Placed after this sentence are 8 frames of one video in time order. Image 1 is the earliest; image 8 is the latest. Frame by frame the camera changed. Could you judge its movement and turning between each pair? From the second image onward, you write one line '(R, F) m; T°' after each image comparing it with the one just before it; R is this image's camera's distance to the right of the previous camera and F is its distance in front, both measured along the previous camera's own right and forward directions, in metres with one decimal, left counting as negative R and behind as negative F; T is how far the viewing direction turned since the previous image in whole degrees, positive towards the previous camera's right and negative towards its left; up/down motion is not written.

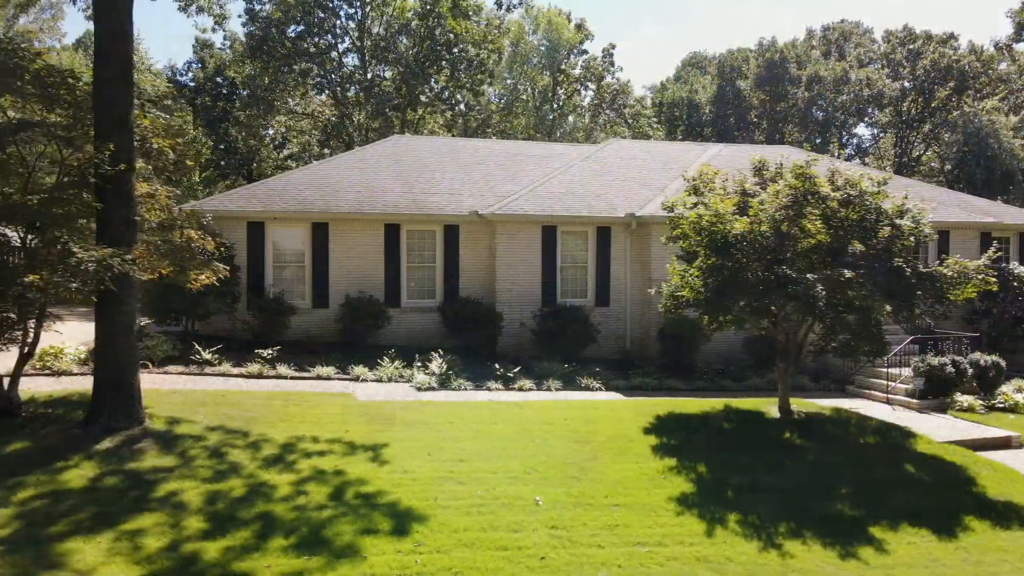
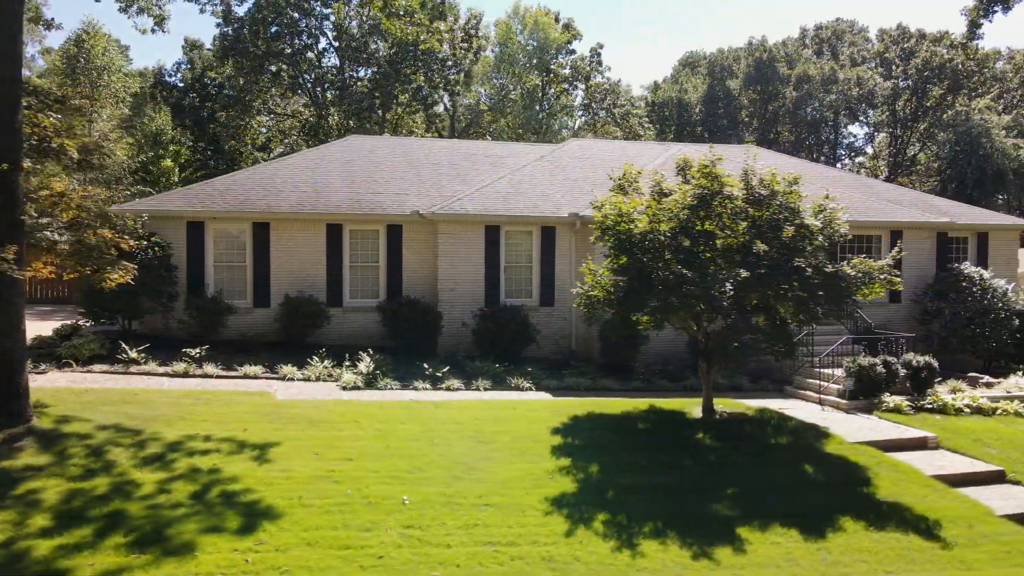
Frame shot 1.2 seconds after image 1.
(+1.4, 0.0) m; -1°
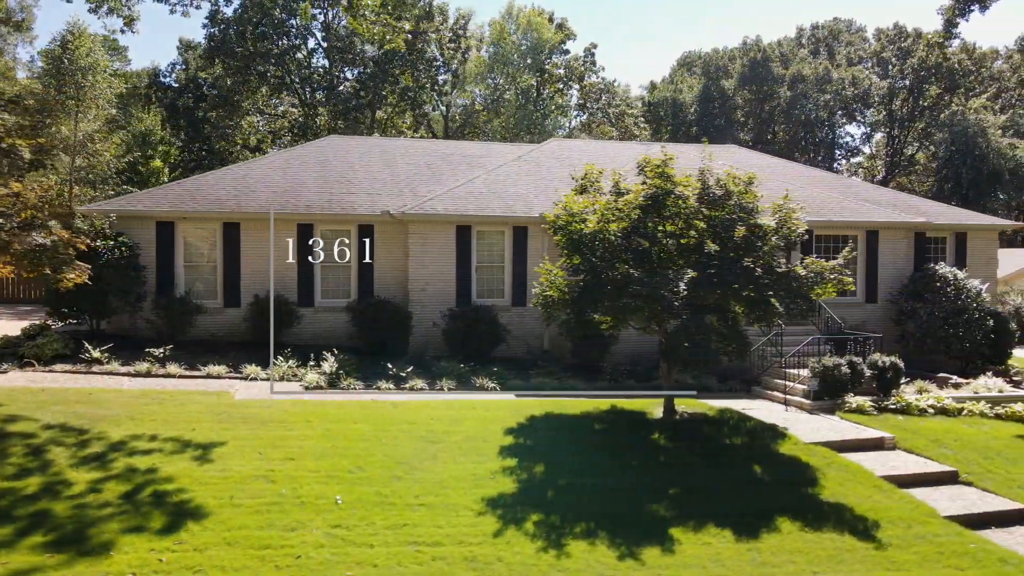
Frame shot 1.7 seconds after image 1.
(+0.7, 0.0) m; 0°
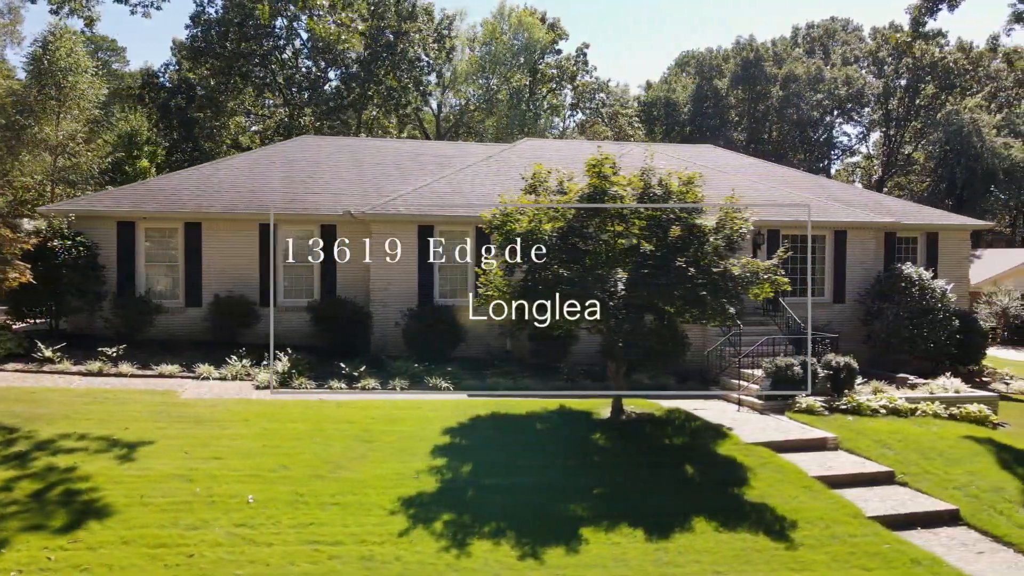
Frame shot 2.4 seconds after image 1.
(+1.0, 0.0) m; 0°
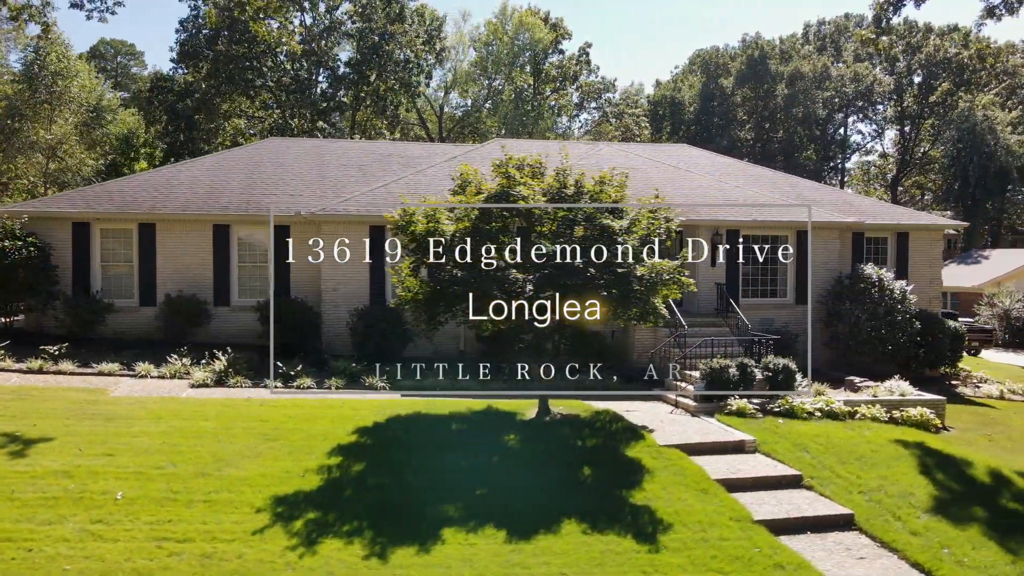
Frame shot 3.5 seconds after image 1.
(+1.7, 0.0) m; -2°
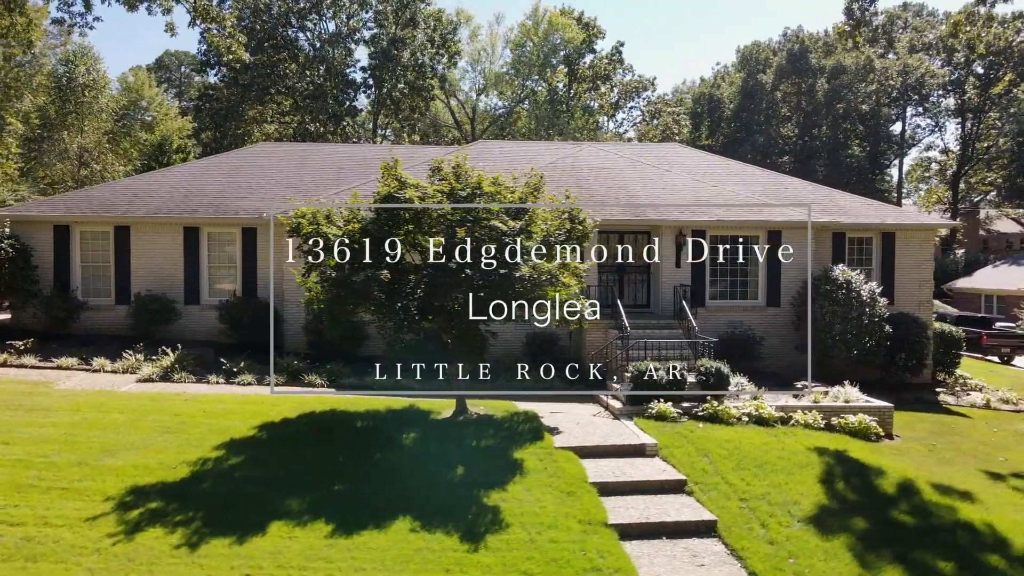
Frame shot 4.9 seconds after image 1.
(+2.5, 0.0) m; -5°
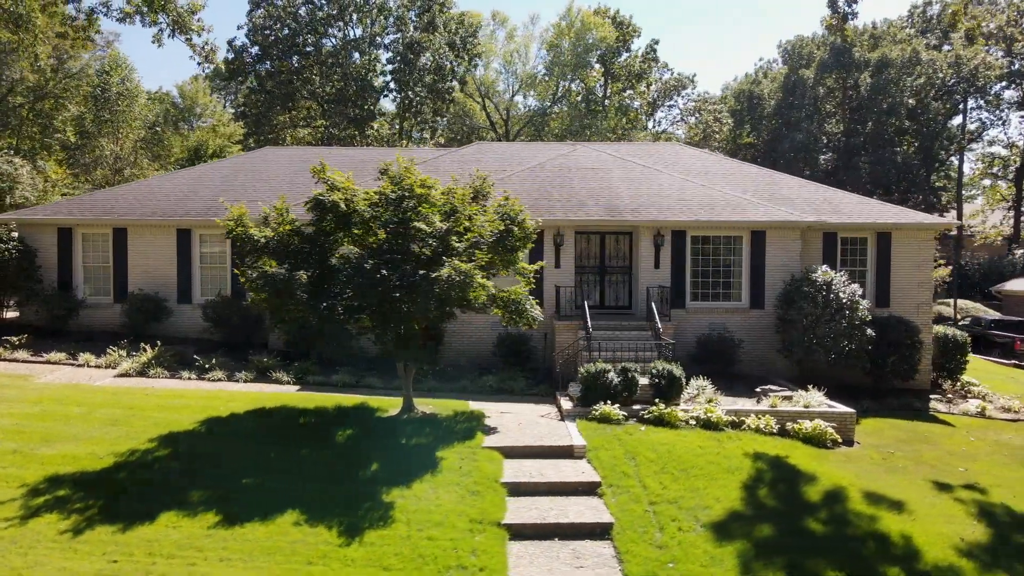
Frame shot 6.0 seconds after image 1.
(+1.9, 0.0) m; -5°
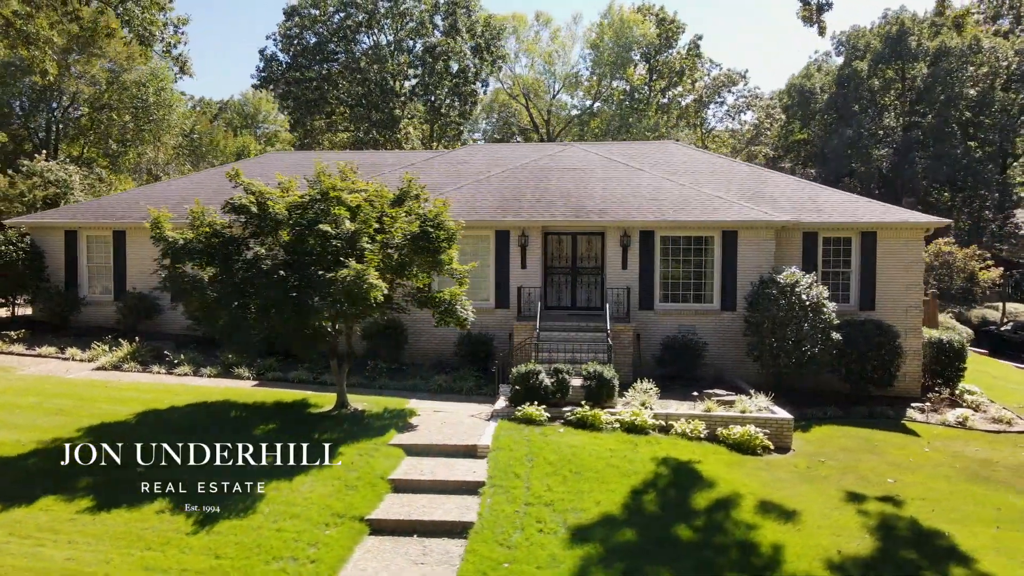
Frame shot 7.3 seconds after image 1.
(+2.5, 0.0) m; -6°
